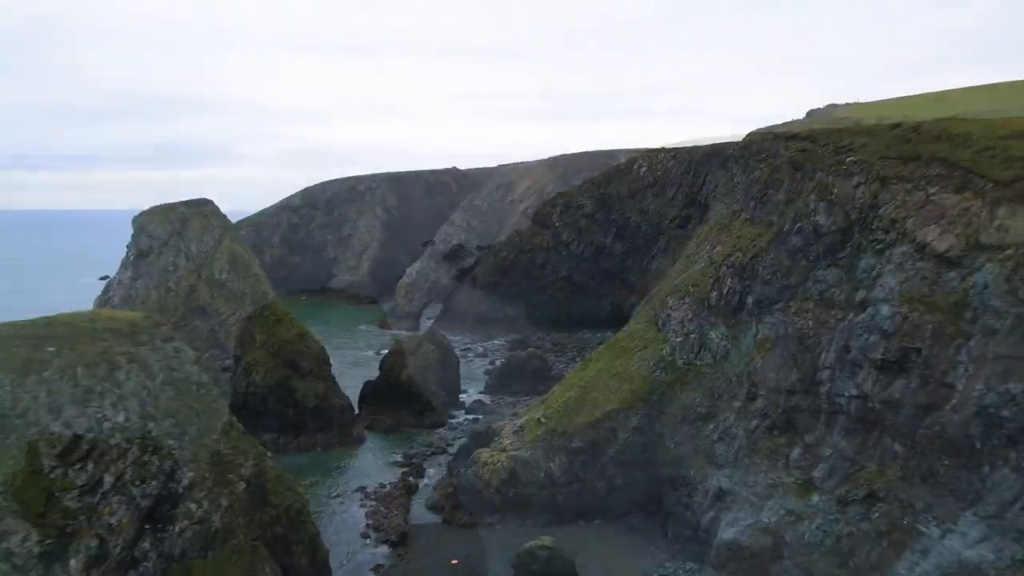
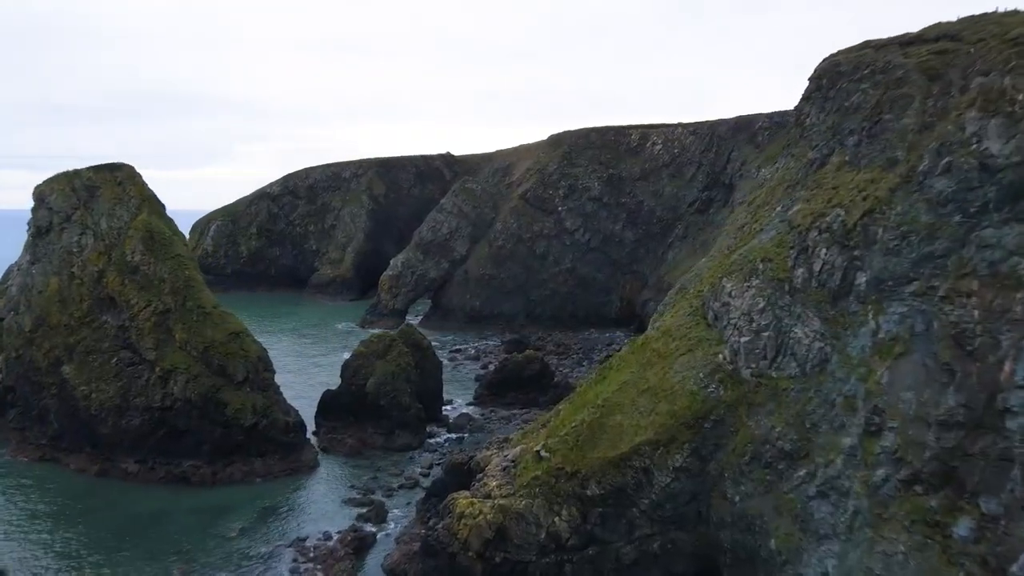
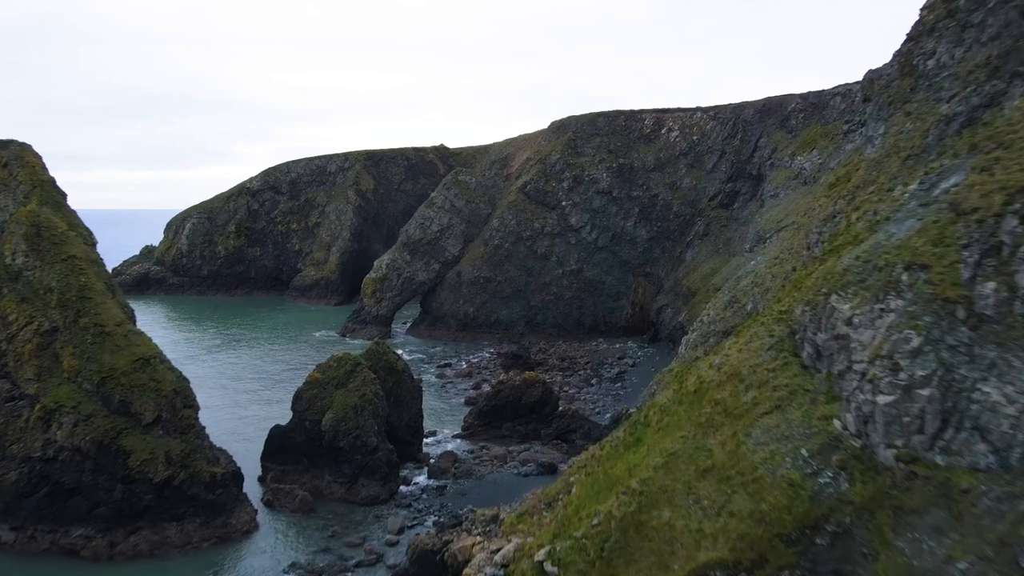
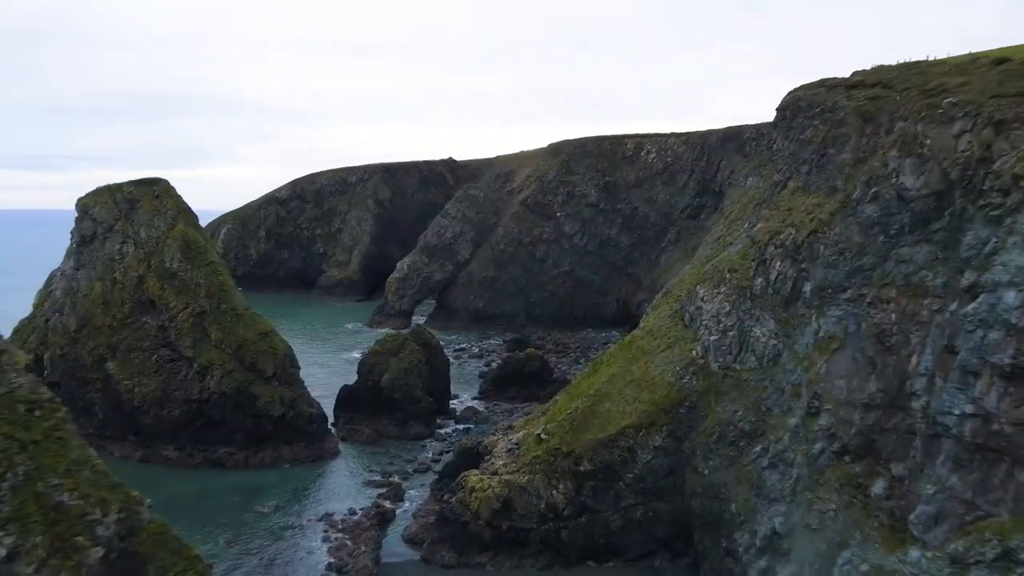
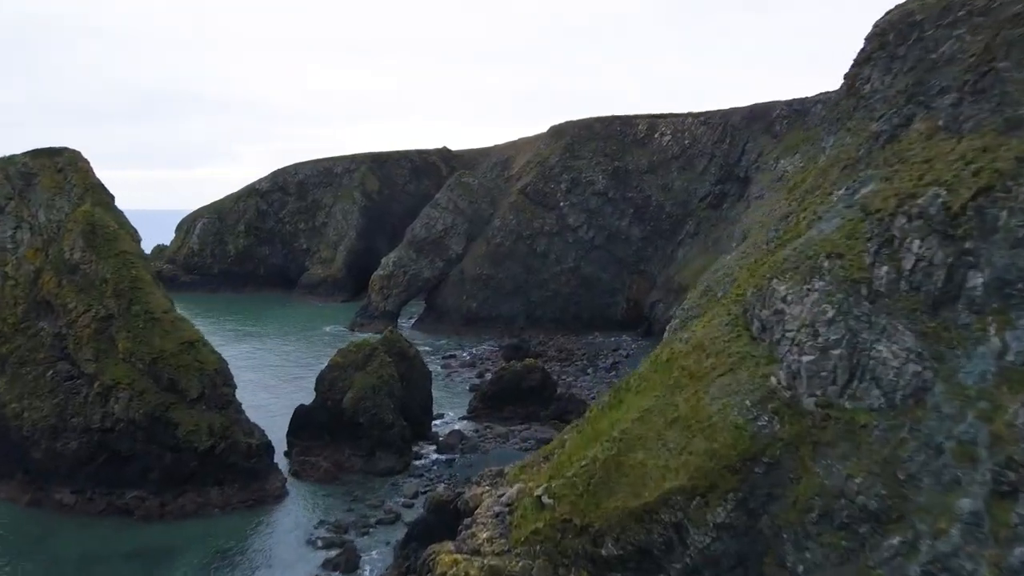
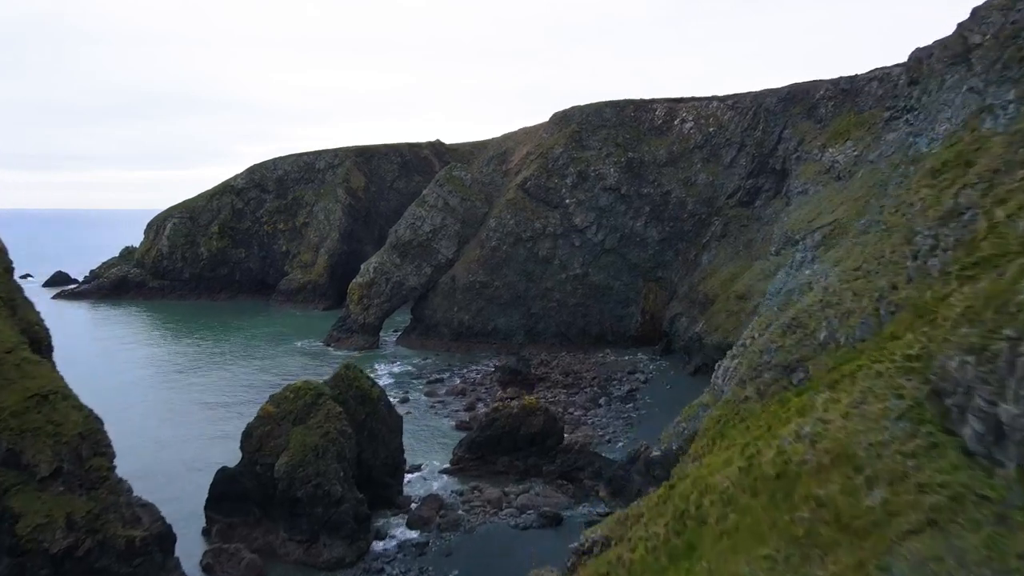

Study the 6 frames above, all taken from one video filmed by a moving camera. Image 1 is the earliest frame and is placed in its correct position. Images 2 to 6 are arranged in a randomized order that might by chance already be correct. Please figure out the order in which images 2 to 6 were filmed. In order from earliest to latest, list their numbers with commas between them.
4, 2, 5, 3, 6
